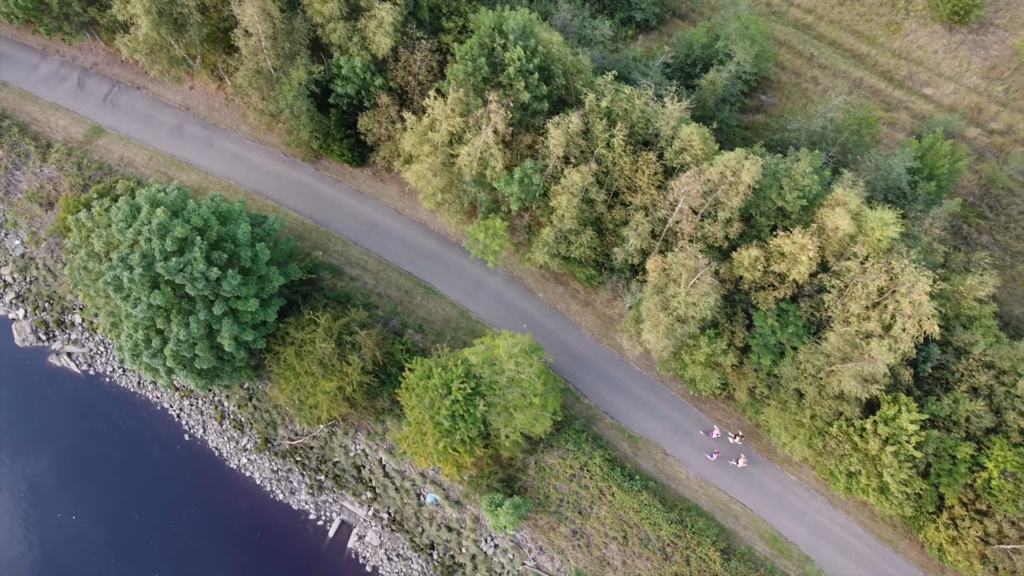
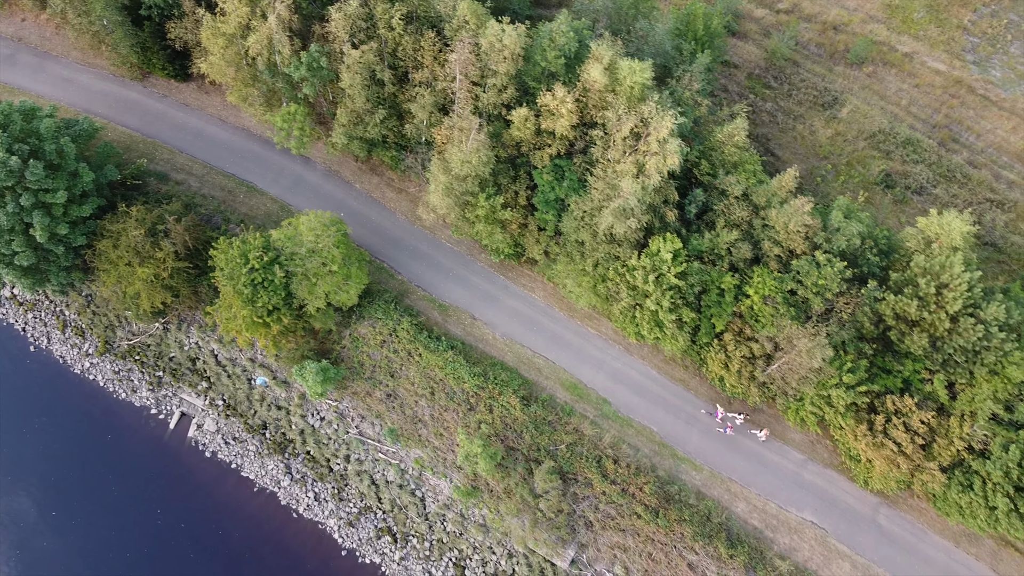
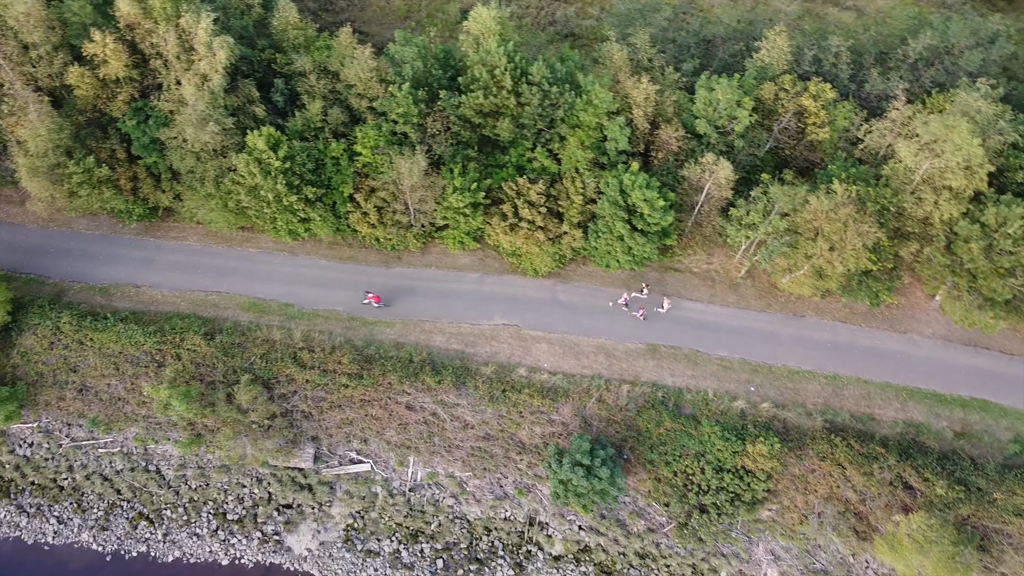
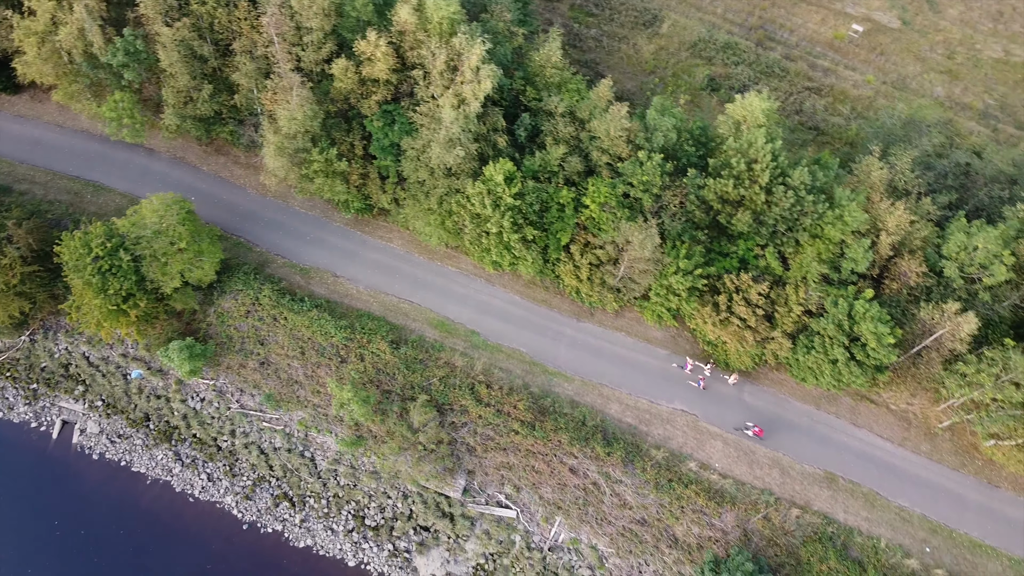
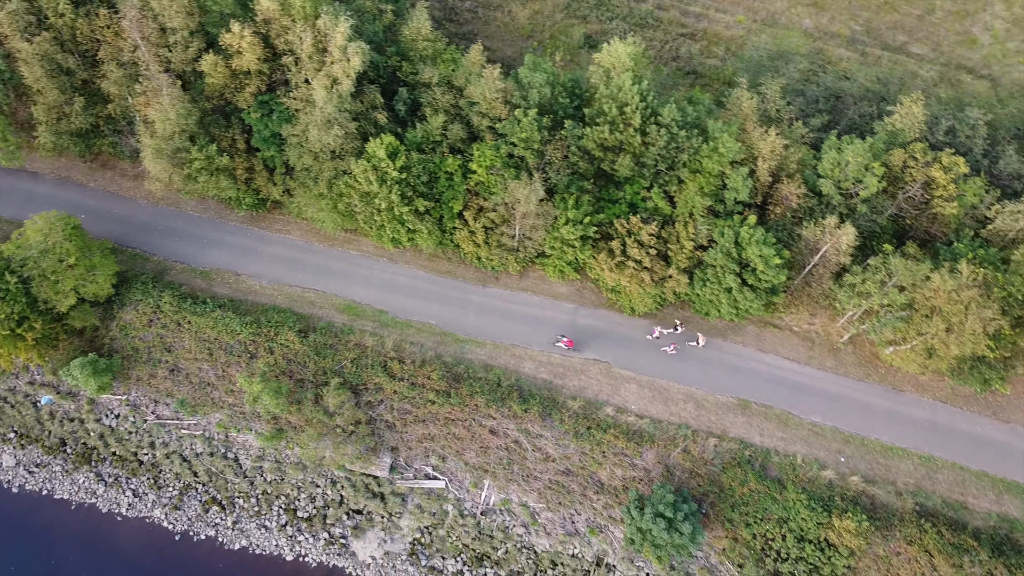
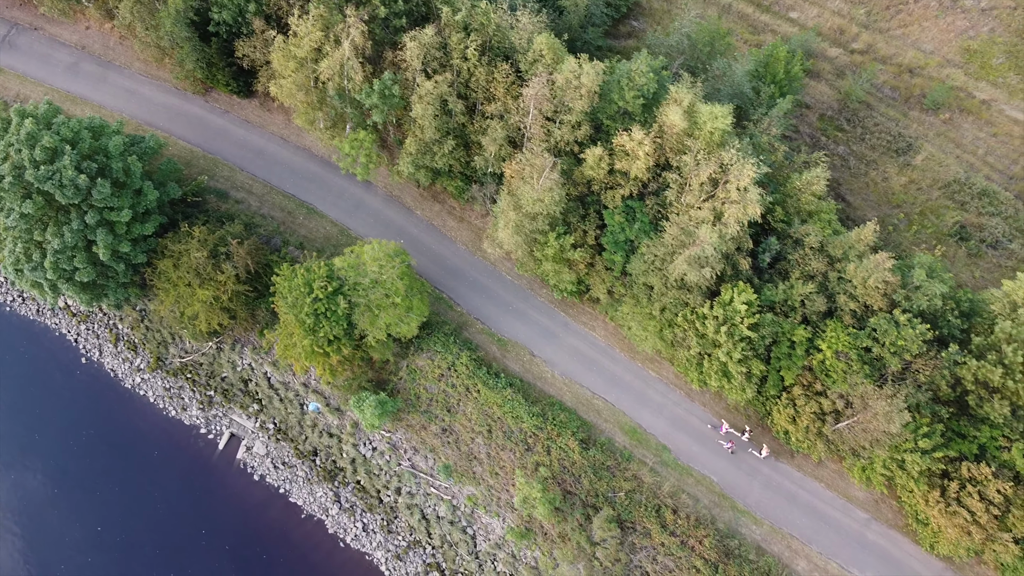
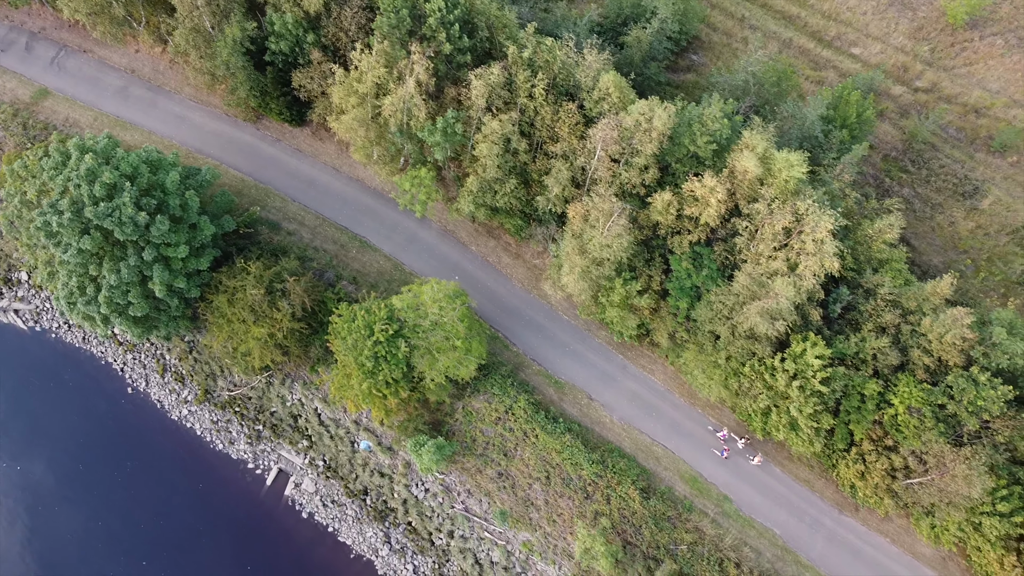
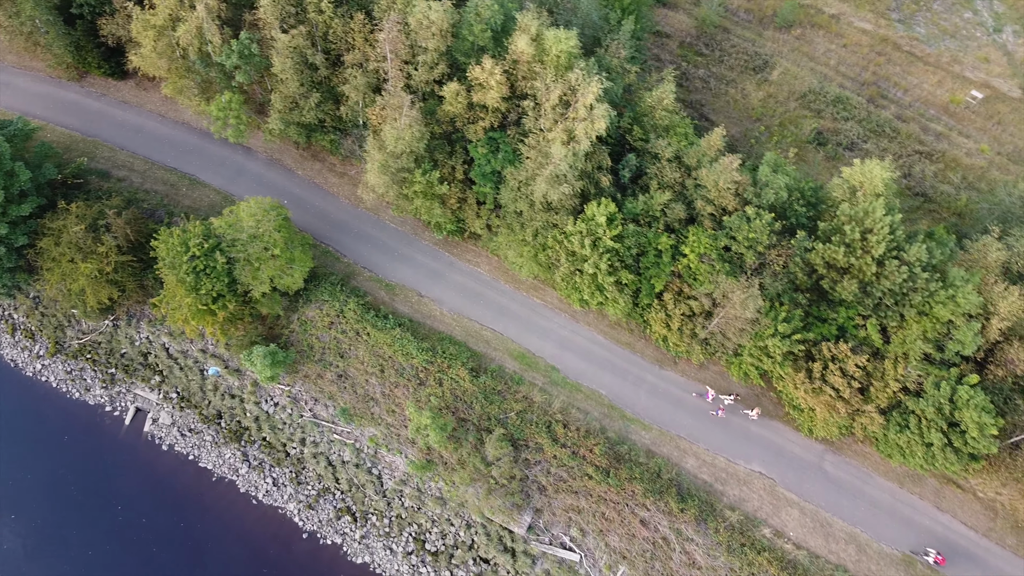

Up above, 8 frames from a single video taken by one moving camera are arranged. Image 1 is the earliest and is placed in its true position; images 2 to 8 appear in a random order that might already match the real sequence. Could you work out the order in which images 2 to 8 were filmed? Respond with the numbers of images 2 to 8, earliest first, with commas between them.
7, 6, 2, 8, 4, 5, 3
